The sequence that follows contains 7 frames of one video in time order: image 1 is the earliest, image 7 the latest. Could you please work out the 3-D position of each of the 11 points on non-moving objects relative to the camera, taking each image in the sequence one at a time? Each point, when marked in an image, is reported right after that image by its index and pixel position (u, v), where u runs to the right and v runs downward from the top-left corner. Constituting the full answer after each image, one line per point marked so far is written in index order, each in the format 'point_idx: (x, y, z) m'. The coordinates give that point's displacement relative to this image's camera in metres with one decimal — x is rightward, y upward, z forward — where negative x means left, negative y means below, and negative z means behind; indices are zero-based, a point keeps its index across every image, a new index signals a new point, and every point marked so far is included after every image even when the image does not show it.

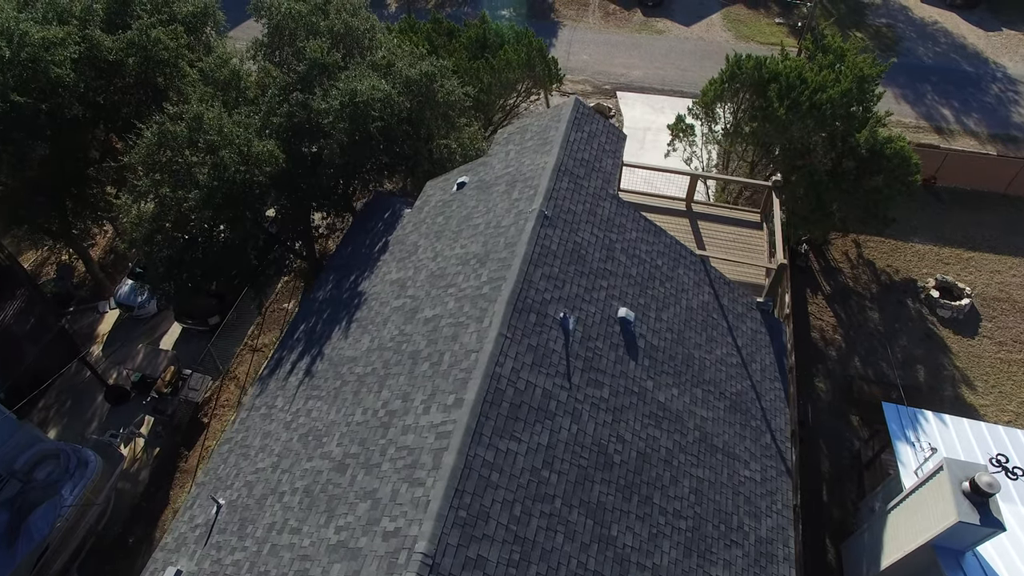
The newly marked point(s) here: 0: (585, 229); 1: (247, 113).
0: (+0.8, +0.7, +7.5) m
1: (-4.4, +2.9, +10.7) m
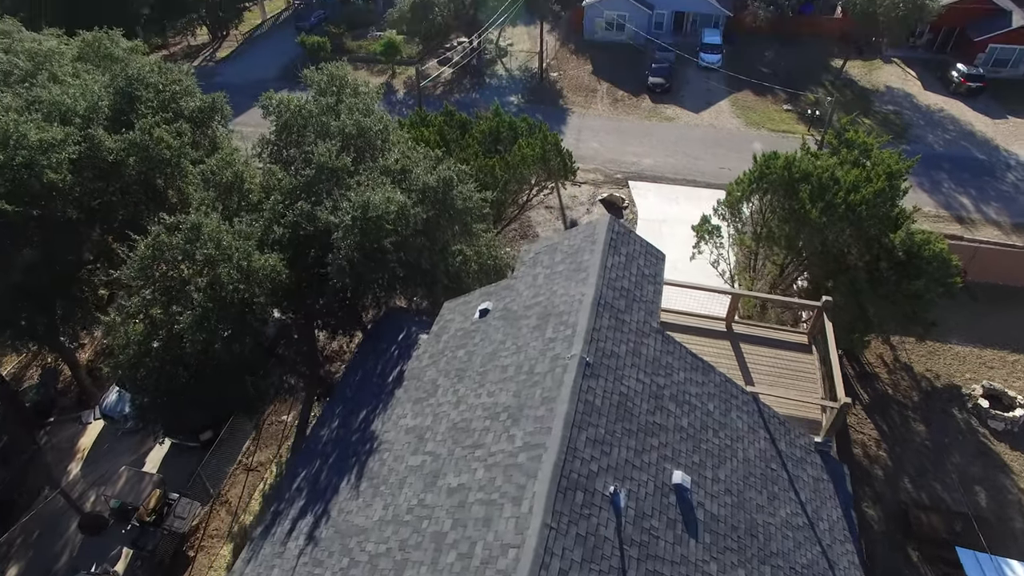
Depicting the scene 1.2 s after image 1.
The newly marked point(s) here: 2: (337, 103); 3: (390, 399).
0: (+1.2, -0.9, +6.6) m
1: (-4.1, +1.0, +10.0) m
2: (-3.2, +3.4, +11.9) m
3: (-1.5, -1.3, +7.8) m
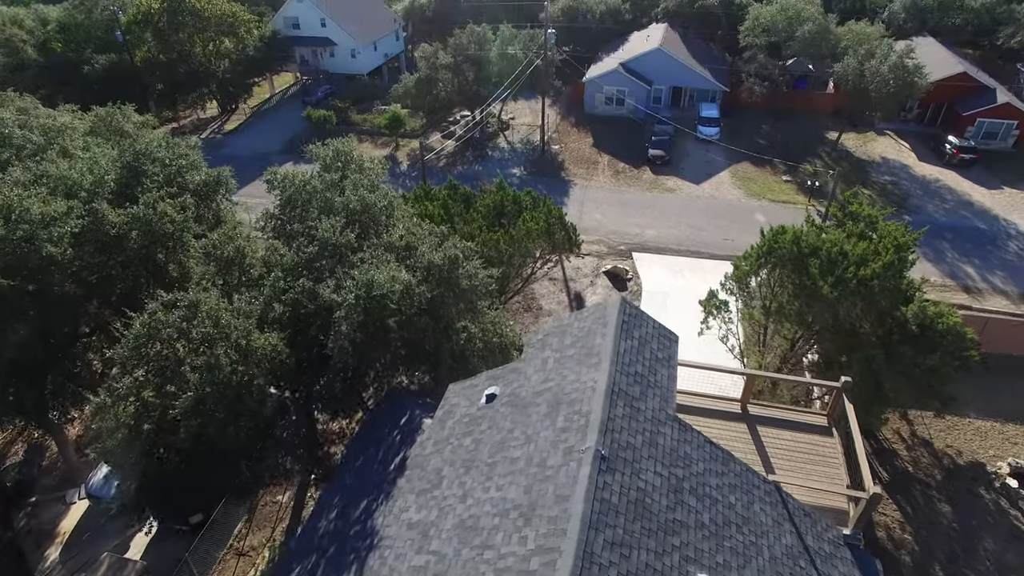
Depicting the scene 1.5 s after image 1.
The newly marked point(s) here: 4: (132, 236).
0: (+1.3, -1.7, +6.2) m
1: (-4.0, -0.2, +9.8) m
2: (-3.1, +2.0, +11.9) m
3: (-1.4, -2.3, +7.4) m
4: (-6.9, +1.0, +11.9) m
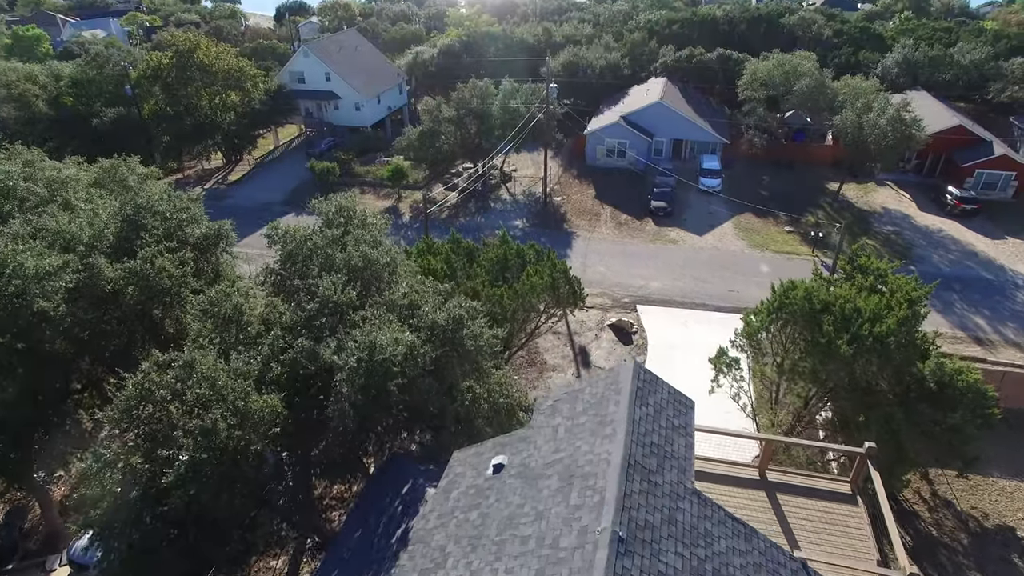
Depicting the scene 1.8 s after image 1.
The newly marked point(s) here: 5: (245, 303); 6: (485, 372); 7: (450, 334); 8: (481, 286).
0: (+1.4, -2.3, +5.8) m
1: (-3.9, -1.0, +9.5) m
2: (-3.0, +1.0, +11.8) m
3: (-1.3, -3.0, +6.9) m
4: (-6.9, -0.1, +11.6) m
5: (-4.4, -0.2, +10.8) m
6: (-0.4, -1.3, +9.9) m
7: (-0.9, -0.6, +9.3) m
8: (-0.6, +0.1, +13.3) m
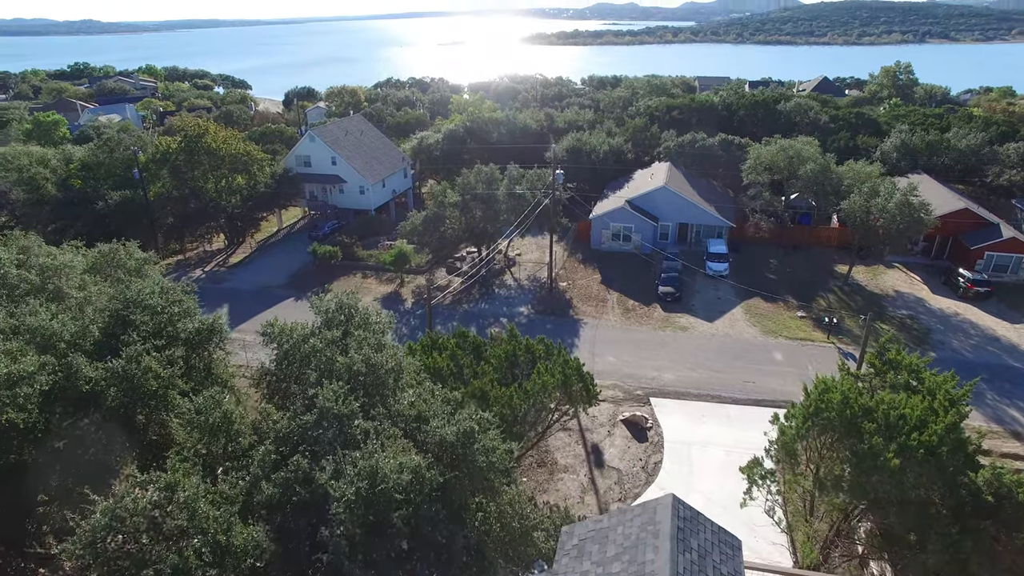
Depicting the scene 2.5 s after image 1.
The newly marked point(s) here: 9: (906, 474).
0: (+1.6, -3.3, +4.7) m
1: (-3.7, -2.5, +8.5) m
2: (-2.8, -0.8, +11.0) m
3: (-1.1, -4.1, +5.8) m
4: (-6.6, -1.8, +10.8) m
5: (-4.2, -1.9, +9.9) m
6: (-0.2, -2.8, +8.9) m
7: (-0.7, -2.1, +8.4) m
8: (-0.4, -1.8, +12.5) m
9: (+6.0, -2.9, +10.0) m
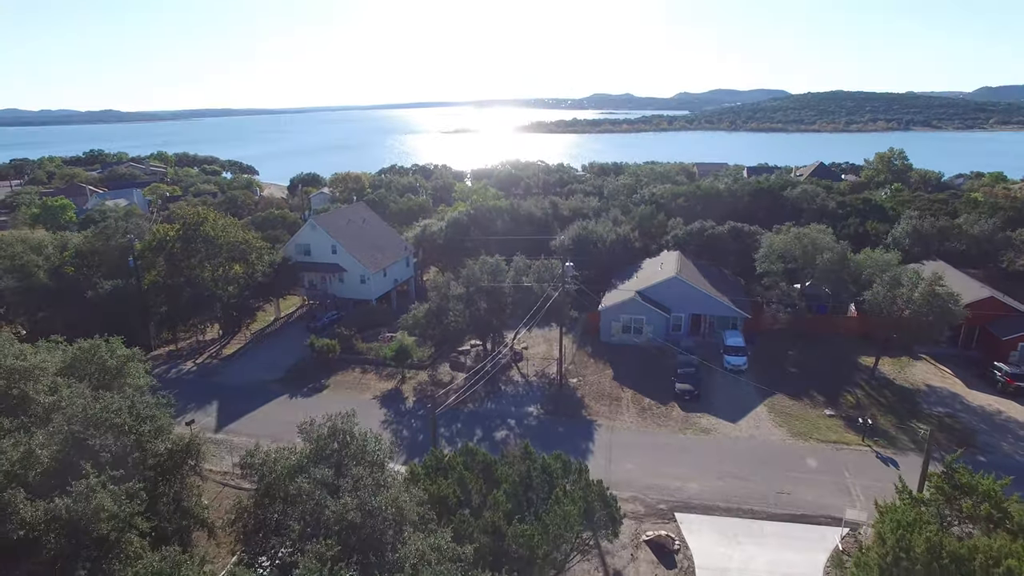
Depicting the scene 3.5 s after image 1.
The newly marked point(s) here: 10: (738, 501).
0: (+1.9, -4.3, +2.8) m
1: (-3.4, -4.0, +6.7) m
2: (-2.6, -2.6, +9.4) m
3: (-0.8, -5.3, +3.8) m
4: (-6.4, -3.5, +9.0) m
5: (-3.9, -3.5, +8.2) m
6: (+0.1, -4.3, +7.0) m
7: (-0.4, -3.5, +6.6) m
8: (-0.1, -3.8, +10.7) m
9: (+6.3, -4.5, +8.1) m
10: (+6.2, -5.8, +17.9) m
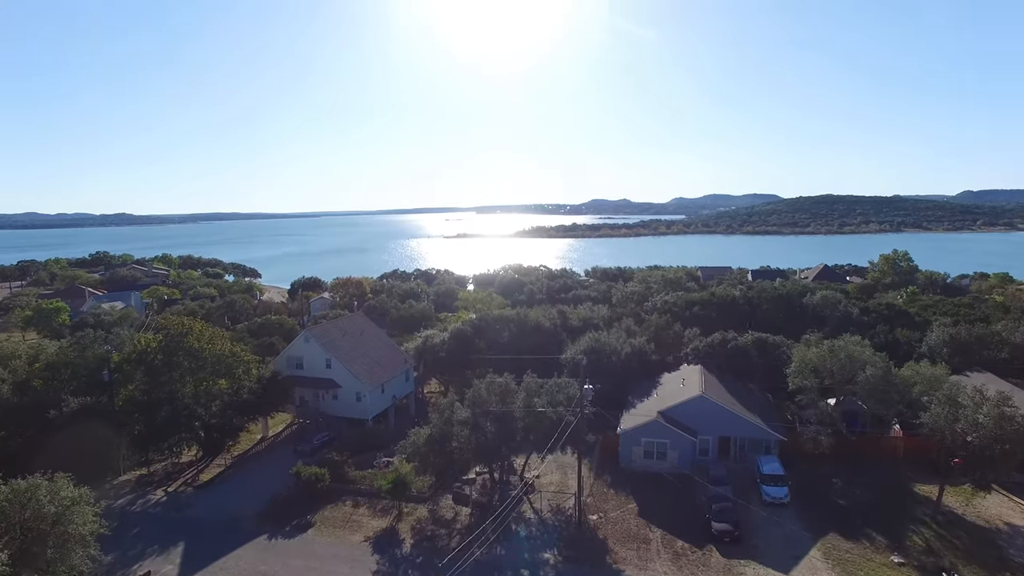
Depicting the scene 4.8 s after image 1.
0: (+2.3, -5.1, -0.4) m
1: (-3.0, -5.4, +3.5) m
2: (-2.2, -4.4, +6.3) m
3: (-0.4, -6.2, +0.4) m
4: (-6.0, -5.3, +5.8) m
5: (-3.5, -5.1, +5.0) m
6: (+0.5, -5.7, +3.7) m
7: (0.0, -4.9, +3.4) m
8: (+0.3, -5.8, +7.5) m
9: (+6.7, -6.1, +4.8) m
10: (+6.7, -8.9, +14.2) m
